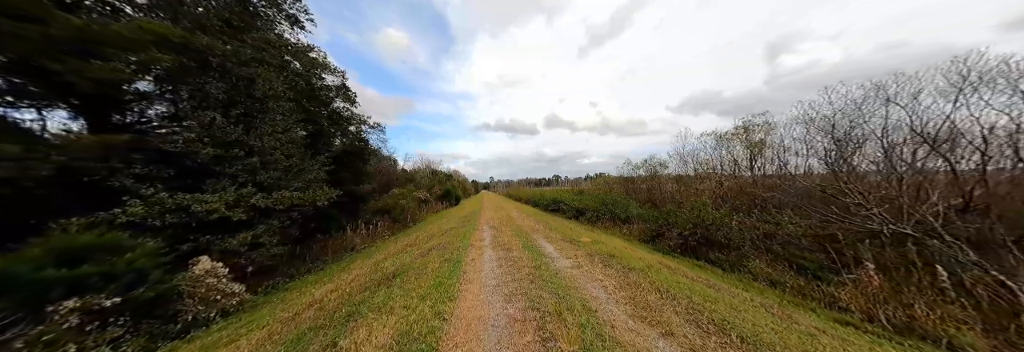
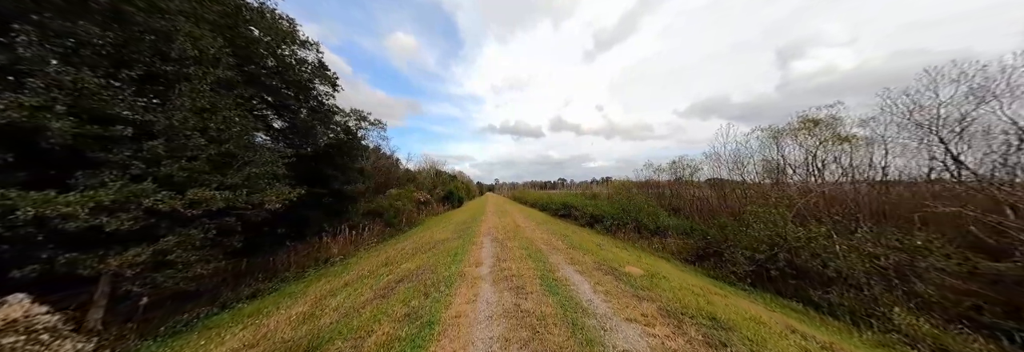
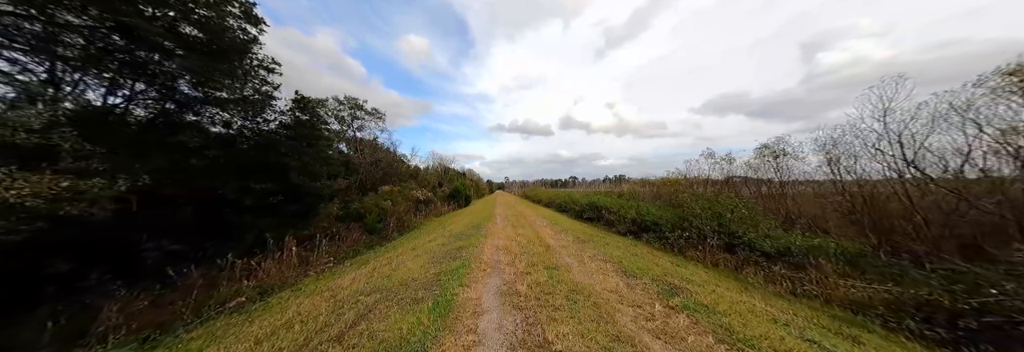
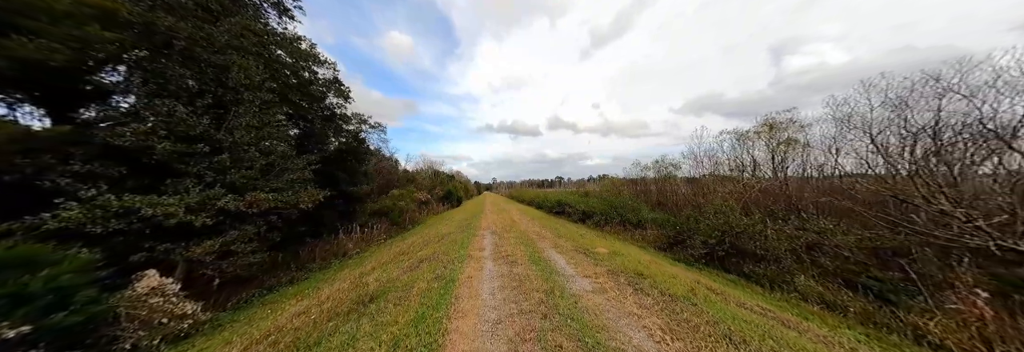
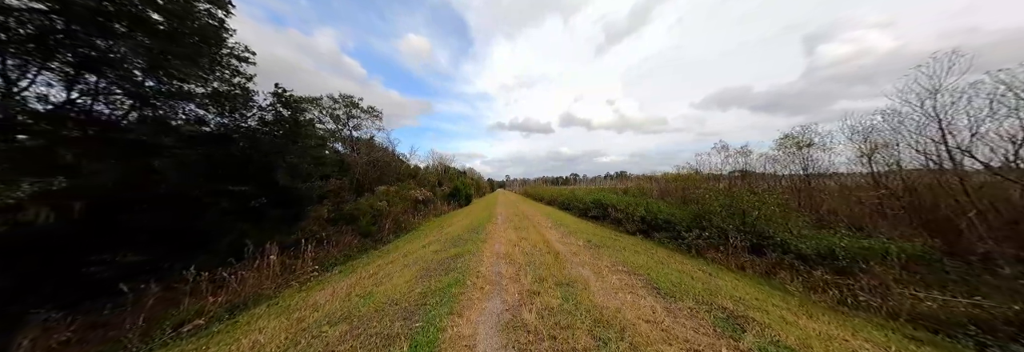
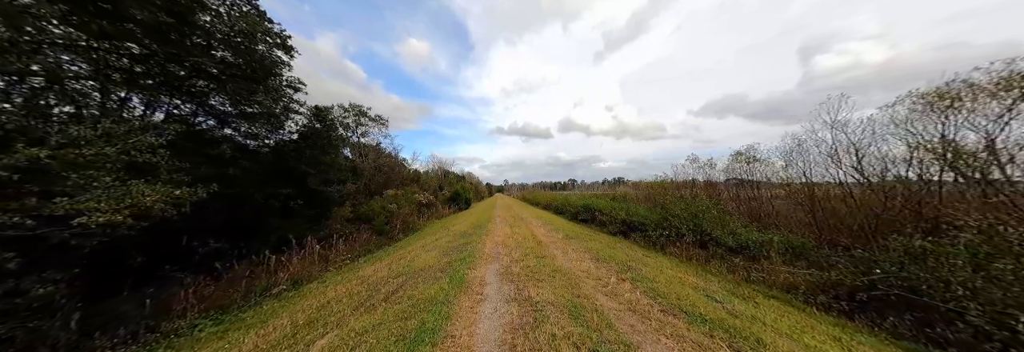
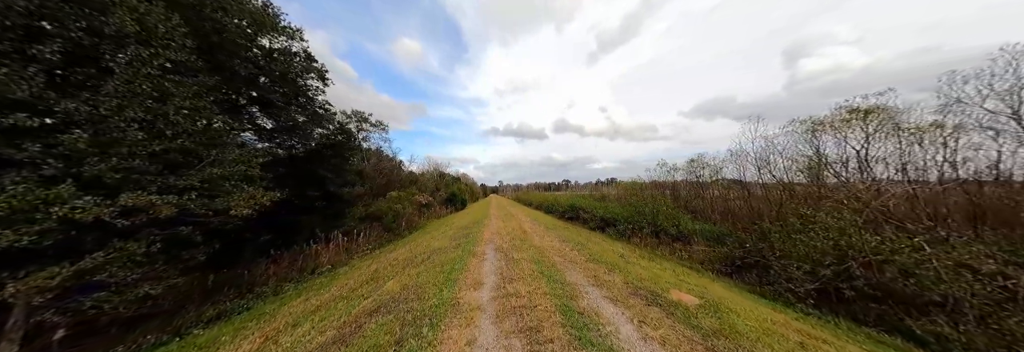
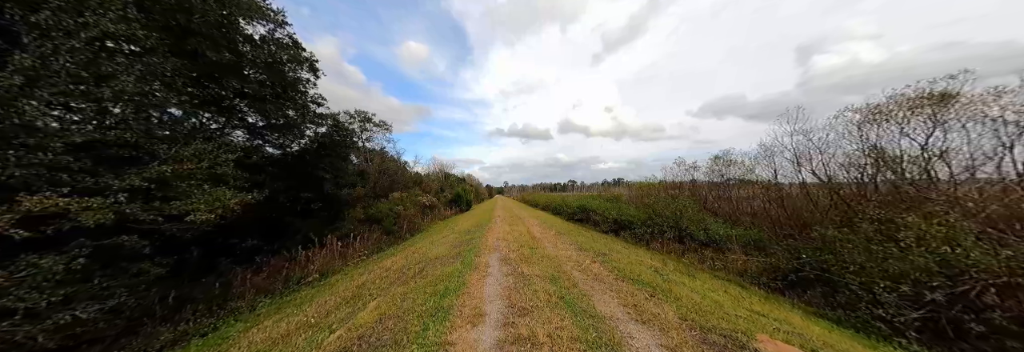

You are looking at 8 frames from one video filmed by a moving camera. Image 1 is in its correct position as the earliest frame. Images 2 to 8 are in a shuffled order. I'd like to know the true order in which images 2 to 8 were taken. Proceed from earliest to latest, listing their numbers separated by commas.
4, 2, 7, 8, 6, 3, 5
